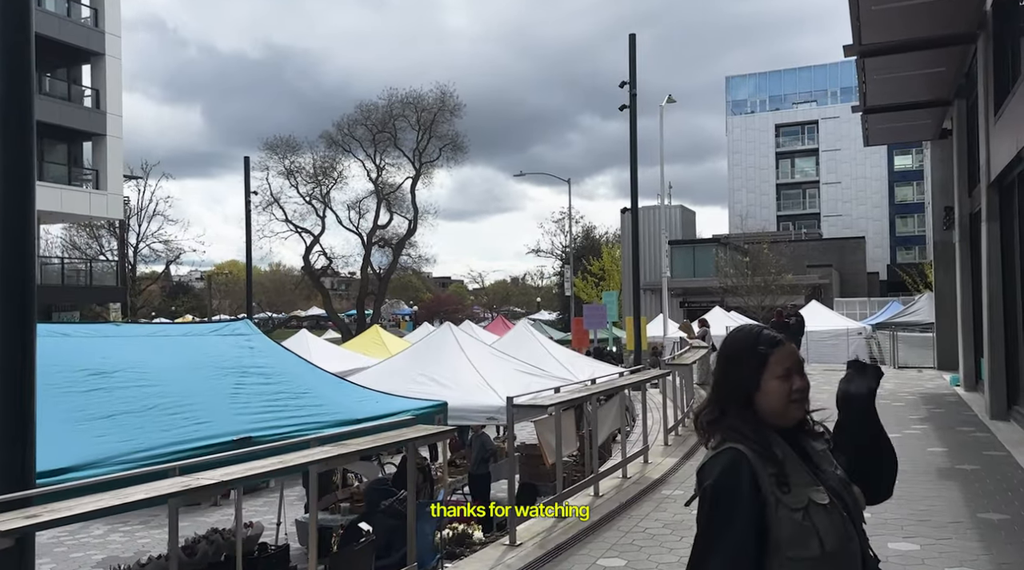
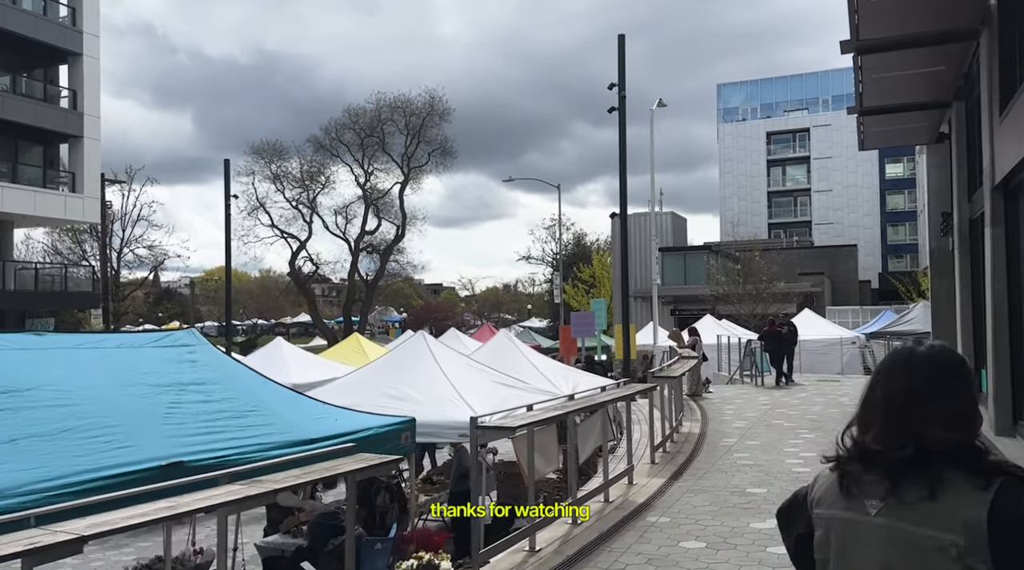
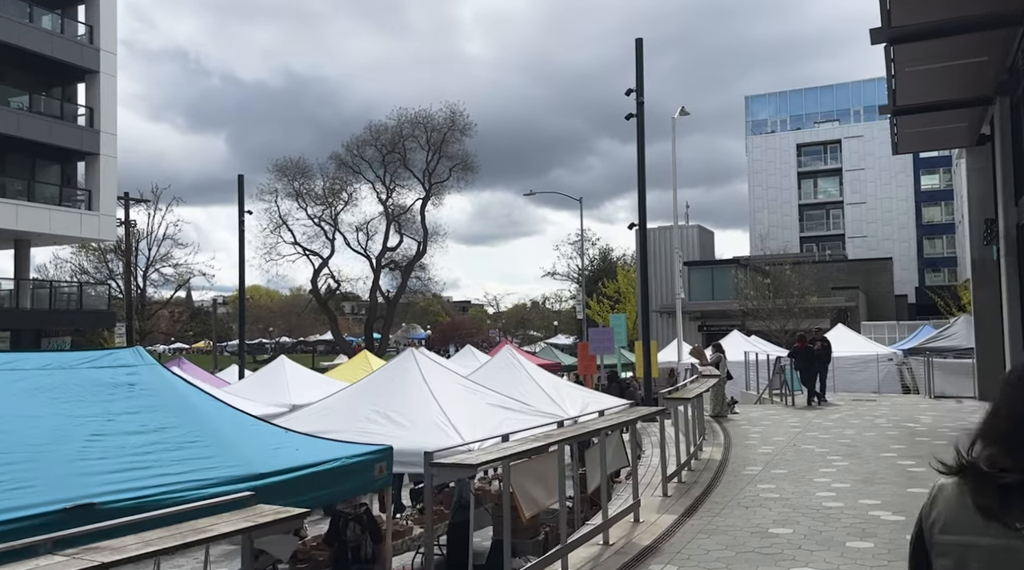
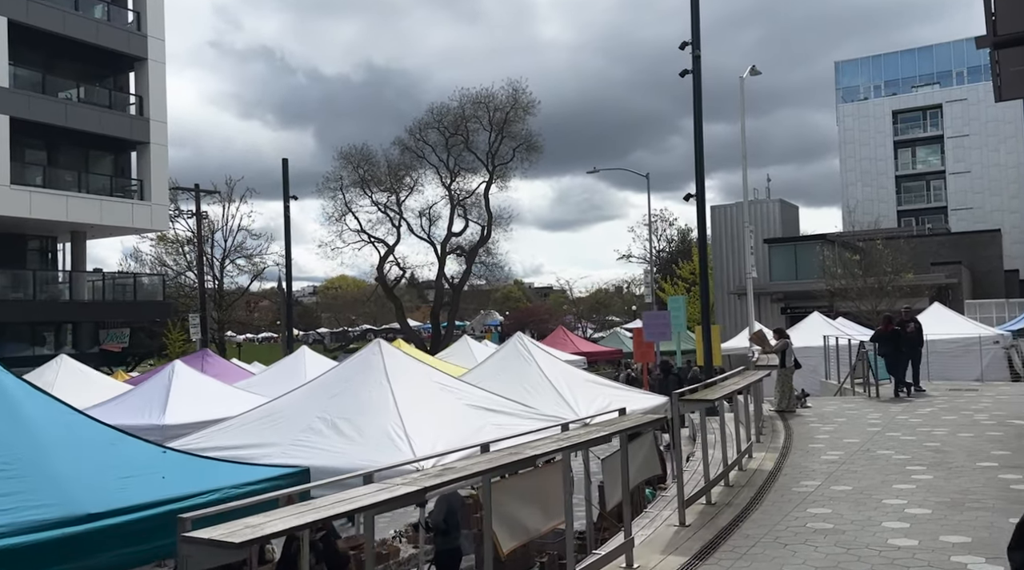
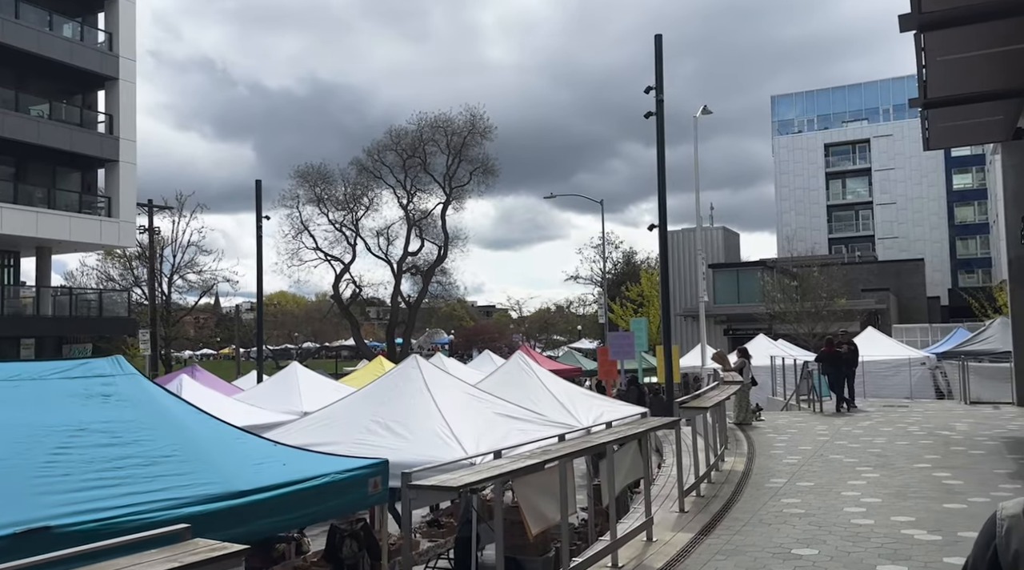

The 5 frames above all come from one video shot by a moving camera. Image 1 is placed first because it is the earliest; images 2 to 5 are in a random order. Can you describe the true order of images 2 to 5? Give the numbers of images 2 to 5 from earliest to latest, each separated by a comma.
2, 3, 5, 4
